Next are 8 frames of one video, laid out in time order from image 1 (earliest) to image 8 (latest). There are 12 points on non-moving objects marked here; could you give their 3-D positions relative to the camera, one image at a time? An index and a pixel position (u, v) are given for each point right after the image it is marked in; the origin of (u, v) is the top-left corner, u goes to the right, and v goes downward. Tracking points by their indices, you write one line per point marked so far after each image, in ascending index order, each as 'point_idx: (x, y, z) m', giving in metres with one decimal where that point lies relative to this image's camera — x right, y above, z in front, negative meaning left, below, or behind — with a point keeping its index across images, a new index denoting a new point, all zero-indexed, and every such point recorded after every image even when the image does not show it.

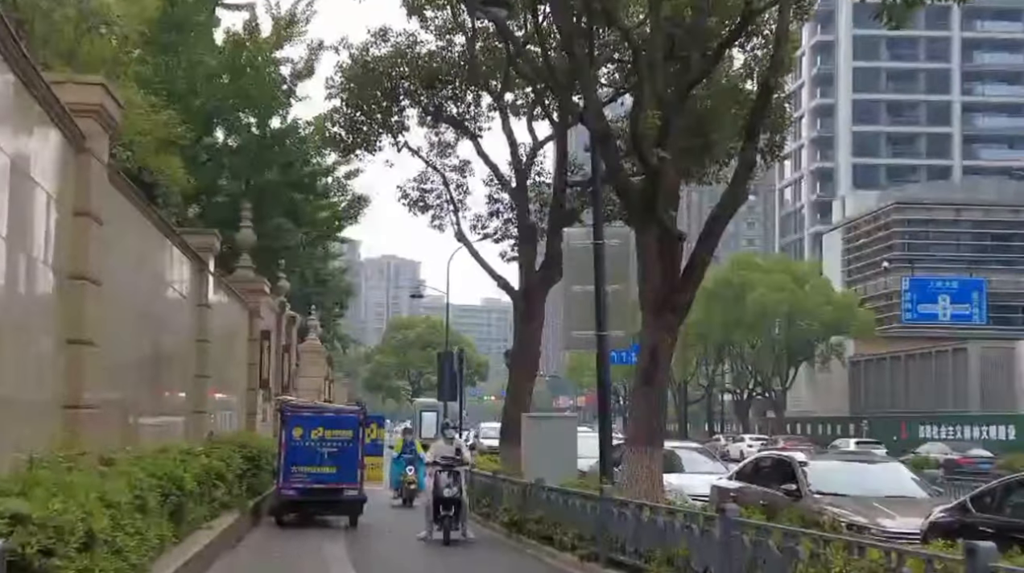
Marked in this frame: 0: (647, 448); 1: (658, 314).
0: (+1.6, -2.0, +14.6) m
1: (+1.8, -0.3, +14.6) m
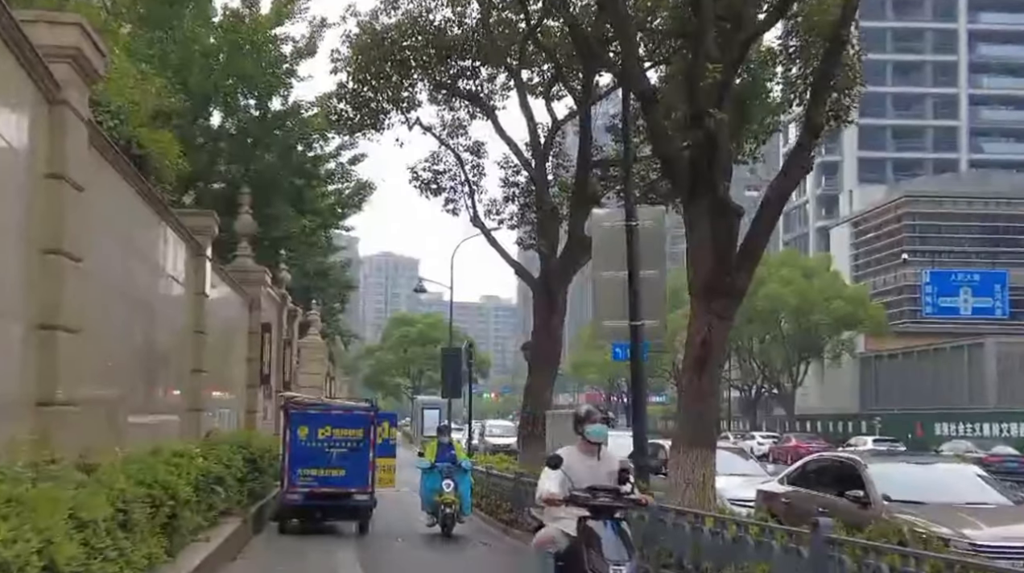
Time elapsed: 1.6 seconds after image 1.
0: (+2.0, -1.8, +13.0) m
1: (+2.2, -0.1, +13.1) m
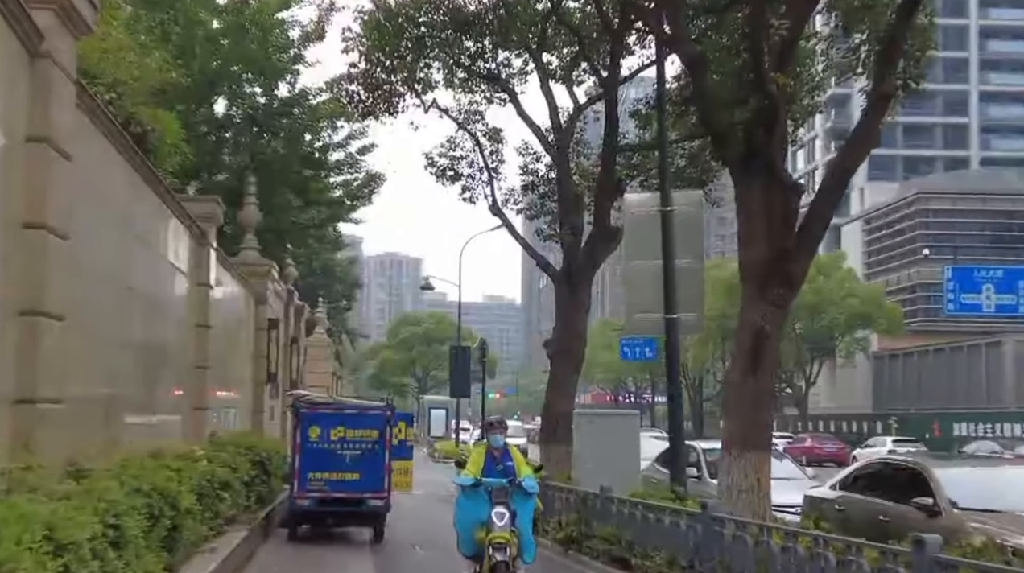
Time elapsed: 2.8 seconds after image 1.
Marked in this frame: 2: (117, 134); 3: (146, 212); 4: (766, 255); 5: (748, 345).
0: (+2.4, -1.7, +11.8) m
1: (+2.5, 0.0, +11.9) m
2: (-3.7, +1.4, +11.3) m
3: (-4.1, +0.8, +13.5) m
4: (+2.5, +0.3, +11.8) m
5: (+2.4, -0.6, +12.0) m
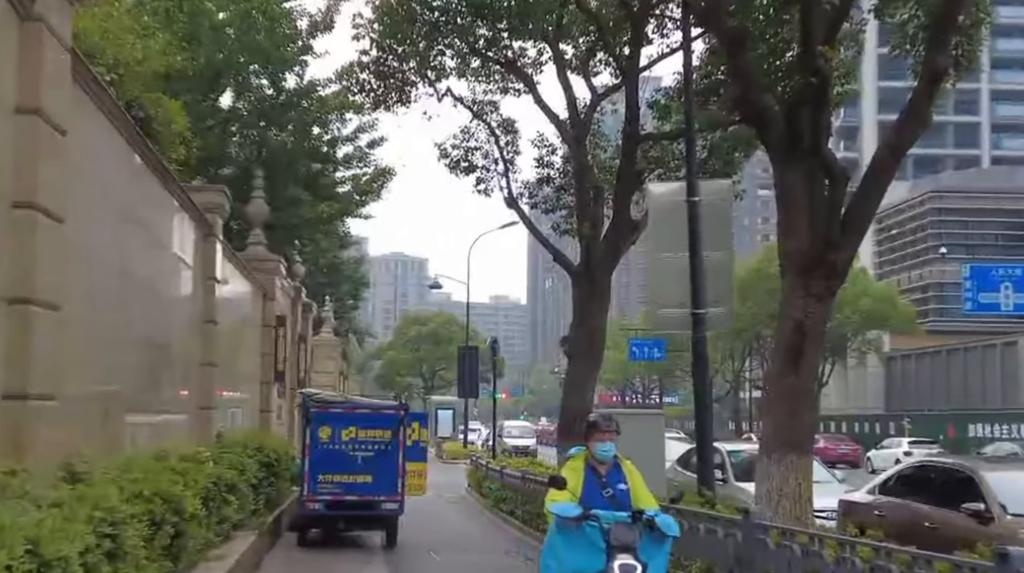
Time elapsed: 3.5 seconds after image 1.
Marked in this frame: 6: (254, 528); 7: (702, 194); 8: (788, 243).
0: (+2.6, -1.6, +11.1) m
1: (+2.7, +0.1, +11.1) m
2: (-3.5, +1.5, +10.6) m
3: (-3.9, +0.9, +12.8) m
4: (+2.7, +0.4, +11.0) m
5: (+2.6, -0.5, +11.2) m
6: (-3.2, -3.0, +14.8) m
7: (+2.5, +1.2, +15.7) m
8: (+2.6, +0.4, +11.3) m
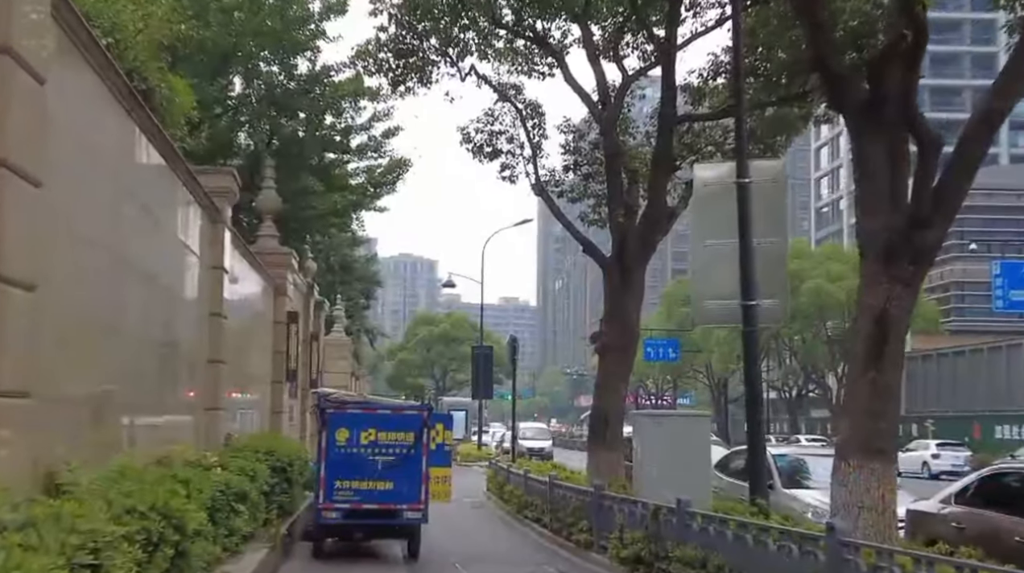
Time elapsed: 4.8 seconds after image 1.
0: (+3.0, -1.4, +9.8) m
1: (+3.1, +0.2, +9.9) m
2: (-3.1, +1.6, +9.4) m
3: (-3.5, +1.0, +11.6) m
4: (+3.1, +0.5, +9.8) m
5: (+3.0, -0.4, +10.0) m
6: (-2.8, -2.9, +13.5) m
7: (+2.9, +1.3, +14.4) m
8: (+3.0, +0.6, +10.1) m
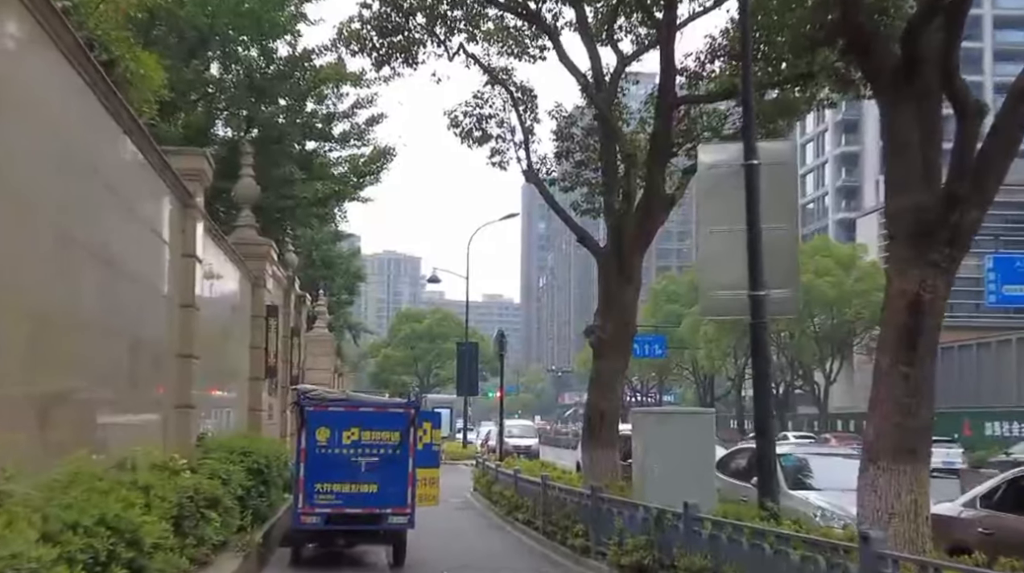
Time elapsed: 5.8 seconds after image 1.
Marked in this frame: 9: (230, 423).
0: (+3.0, -1.3, +9.0) m
1: (+3.1, +0.3, +9.0) m
2: (-3.1, +1.8, +8.4) m
3: (-3.5, +1.2, +10.6) m
4: (+3.1, +0.6, +8.9) m
5: (+3.0, -0.2, +9.1) m
6: (-2.9, -2.7, +12.6) m
7: (+2.8, +1.5, +13.5) m
8: (+3.0, +0.7, +9.2) m
9: (-4.6, -2.2, +19.6) m
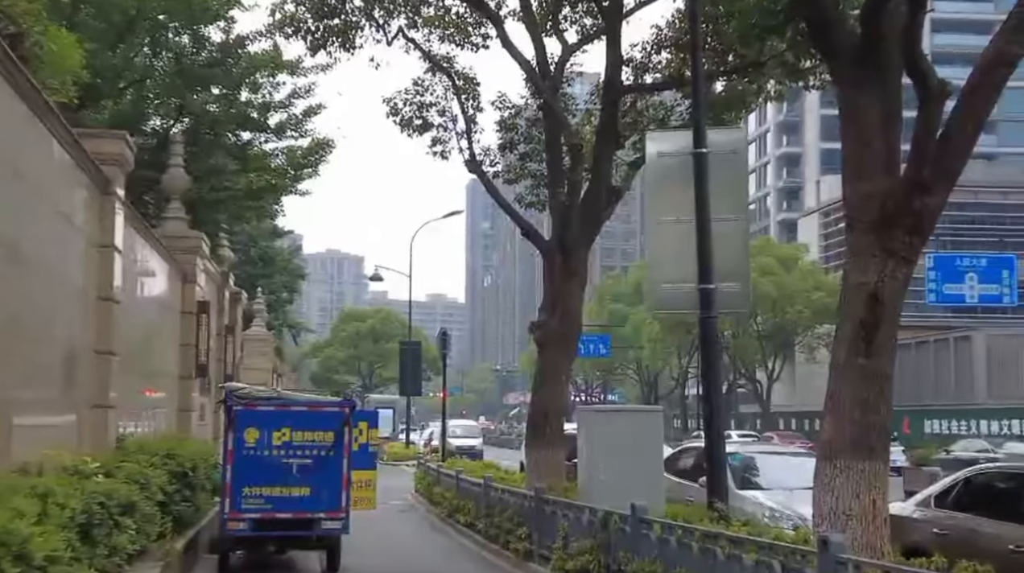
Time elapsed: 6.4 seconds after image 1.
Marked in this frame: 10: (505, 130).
0: (+2.5, -1.3, +8.5) m
1: (+2.7, +0.4, +8.5) m
2: (-3.6, +1.8, +7.7) m
3: (-4.1, +1.2, +9.8) m
4: (+2.7, +0.7, +8.4) m
5: (+2.5, -0.2, +8.6) m
6: (-3.5, -2.7, +11.8) m
7: (+2.2, +1.5, +13.0) m
8: (+2.5, +0.8, +8.7) m
9: (-5.6, -2.2, +18.8) m
10: (-0.1, +2.6, +19.8) m
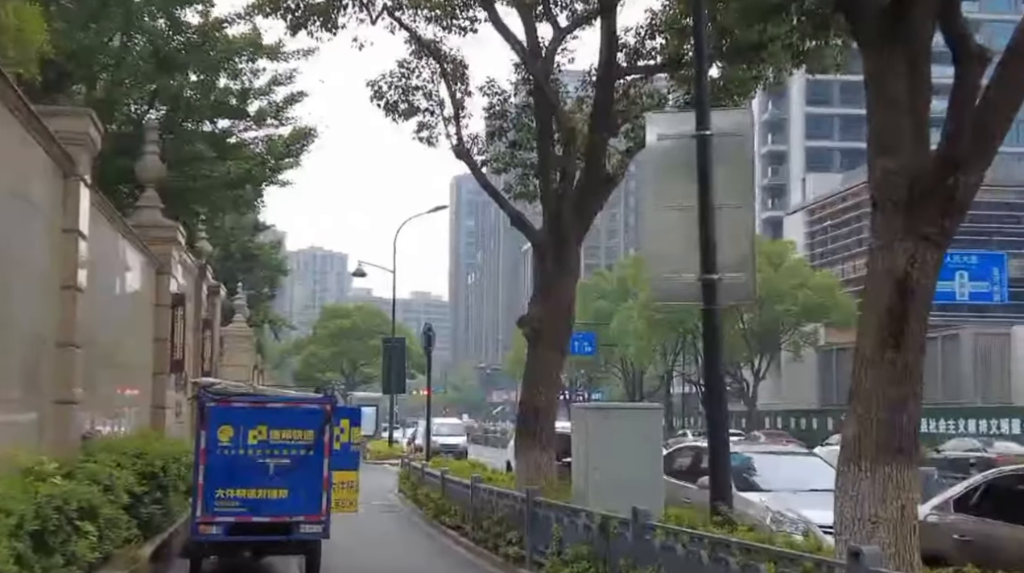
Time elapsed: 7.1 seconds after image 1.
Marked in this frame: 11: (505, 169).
0: (+2.5, -1.2, +7.8) m
1: (+2.6, +0.5, +7.8) m
2: (-3.6, +1.9, +6.9) m
3: (-4.1, +1.3, +9.0) m
4: (+2.6, +0.8, +7.7) m
5: (+2.5, -0.1, +7.9) m
6: (-3.6, -2.5, +11.1) m
7: (+2.1, +1.6, +12.3) m
8: (+2.5, +0.8, +8.0) m
9: (-5.7, -2.0, +17.9) m
10: (-0.3, +2.7, +19.1) m
11: (-0.1, +1.9, +19.5) m
